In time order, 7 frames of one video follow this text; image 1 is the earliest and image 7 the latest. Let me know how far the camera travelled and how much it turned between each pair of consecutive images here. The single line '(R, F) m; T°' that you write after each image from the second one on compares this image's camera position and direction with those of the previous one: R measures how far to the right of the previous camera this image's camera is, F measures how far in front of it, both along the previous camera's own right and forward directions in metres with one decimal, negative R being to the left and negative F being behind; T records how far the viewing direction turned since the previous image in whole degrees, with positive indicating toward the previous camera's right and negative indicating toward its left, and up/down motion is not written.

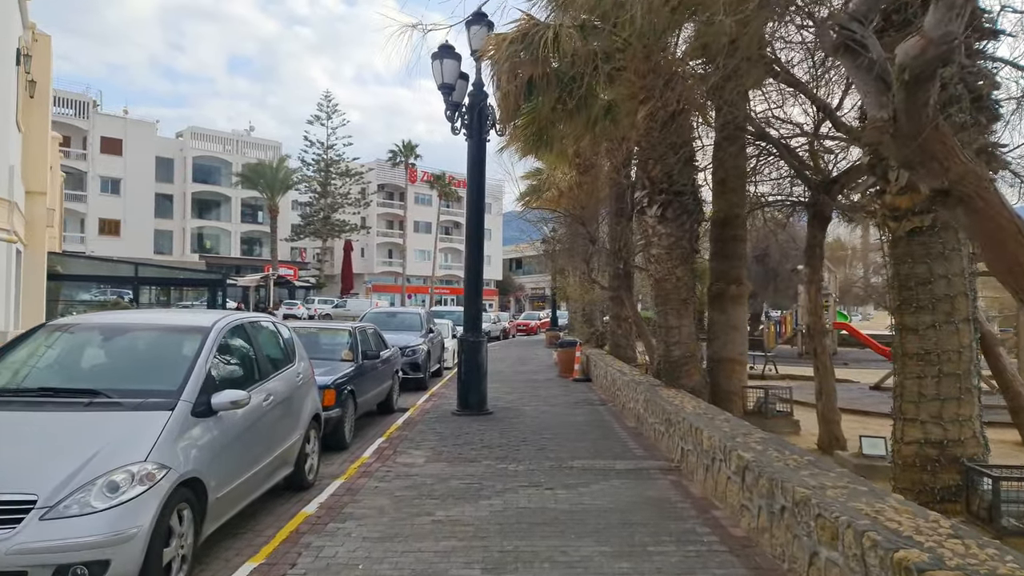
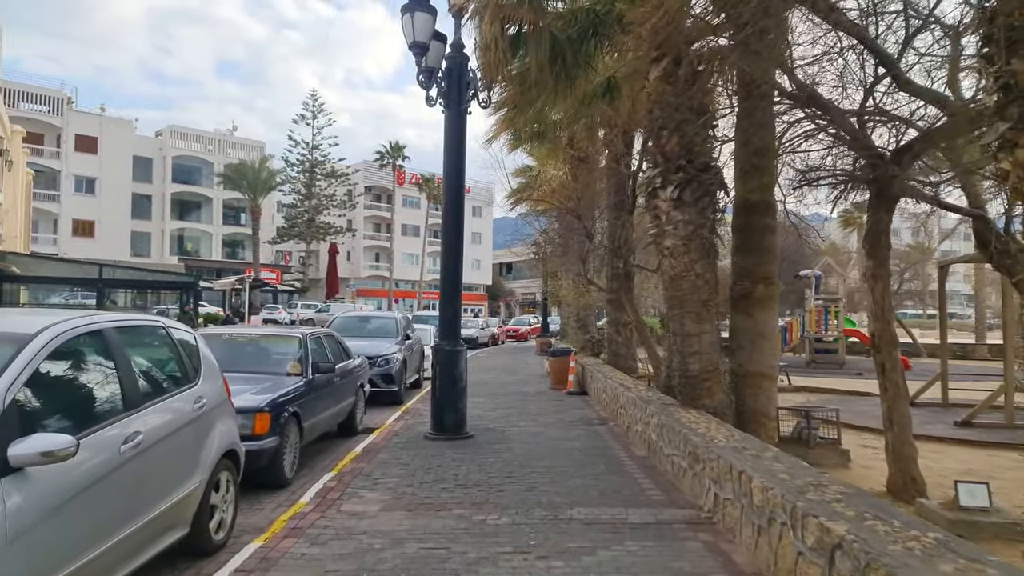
(+0.1, +1.9) m; +1°
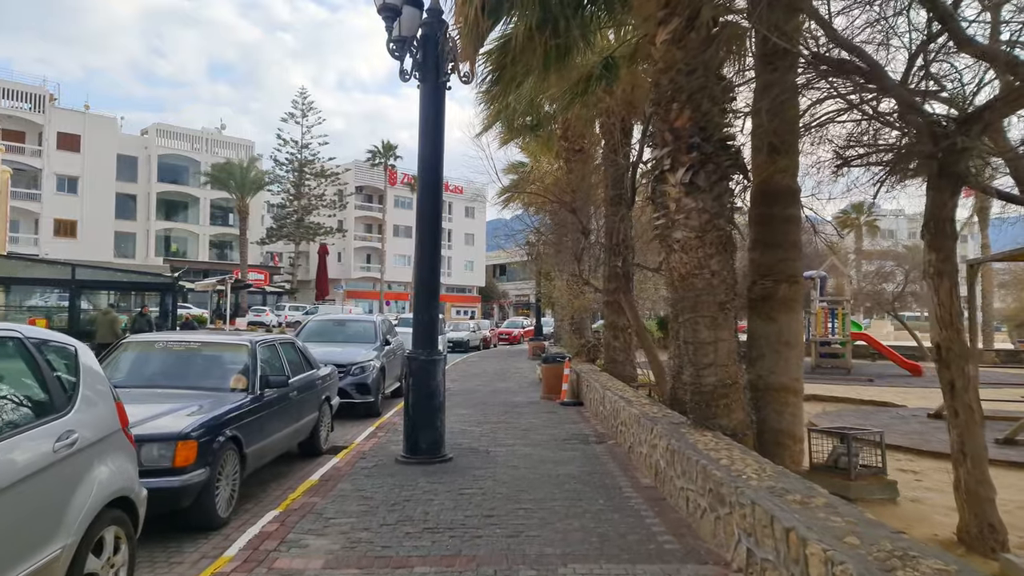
(+0.1, +1.3) m; 0°
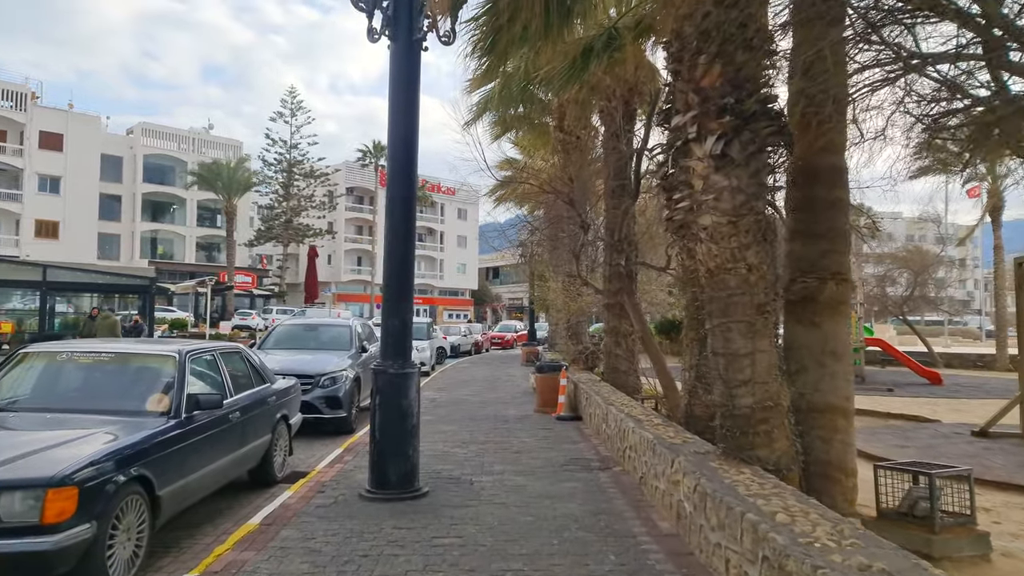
(+0.1, +1.4) m; 0°
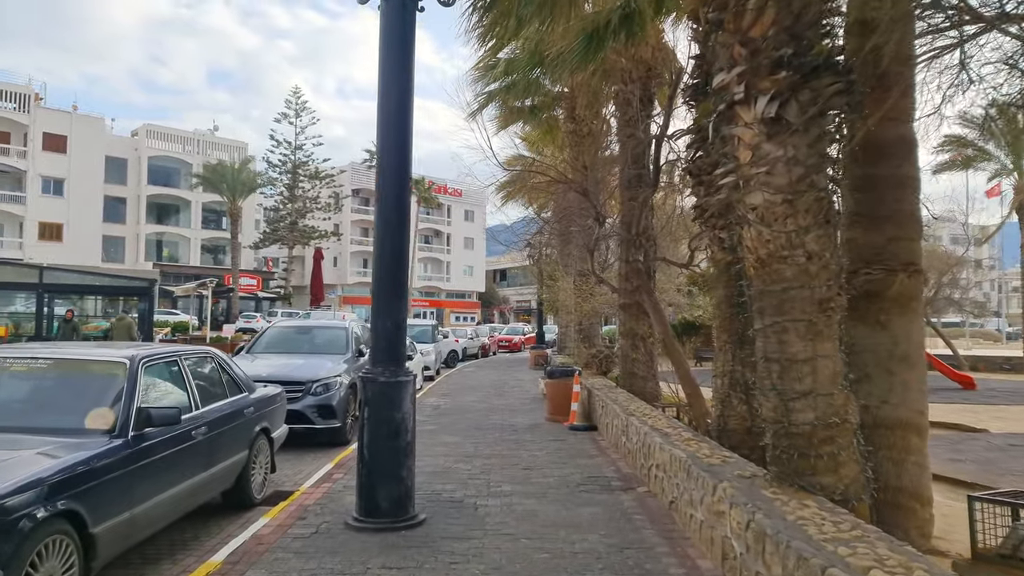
(0.0, +1.0) m; -1°
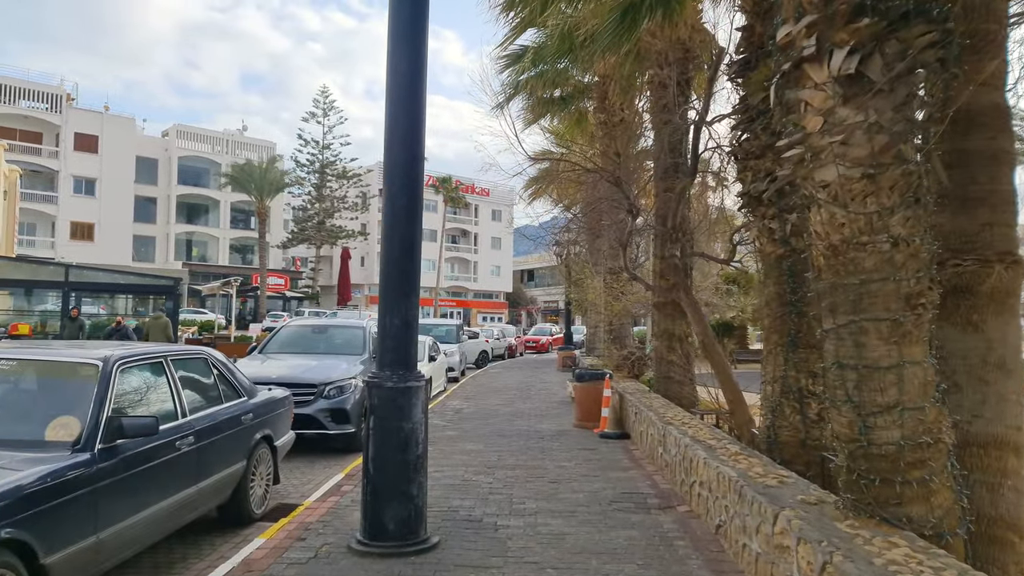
(0.0, +0.7) m; -2°
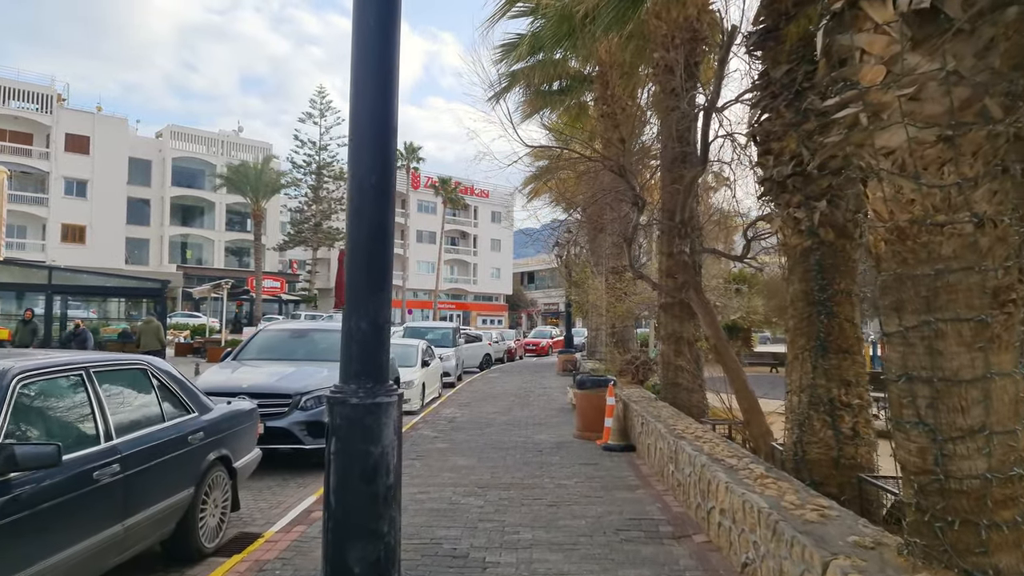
(+0.1, +0.8) m; 0°
